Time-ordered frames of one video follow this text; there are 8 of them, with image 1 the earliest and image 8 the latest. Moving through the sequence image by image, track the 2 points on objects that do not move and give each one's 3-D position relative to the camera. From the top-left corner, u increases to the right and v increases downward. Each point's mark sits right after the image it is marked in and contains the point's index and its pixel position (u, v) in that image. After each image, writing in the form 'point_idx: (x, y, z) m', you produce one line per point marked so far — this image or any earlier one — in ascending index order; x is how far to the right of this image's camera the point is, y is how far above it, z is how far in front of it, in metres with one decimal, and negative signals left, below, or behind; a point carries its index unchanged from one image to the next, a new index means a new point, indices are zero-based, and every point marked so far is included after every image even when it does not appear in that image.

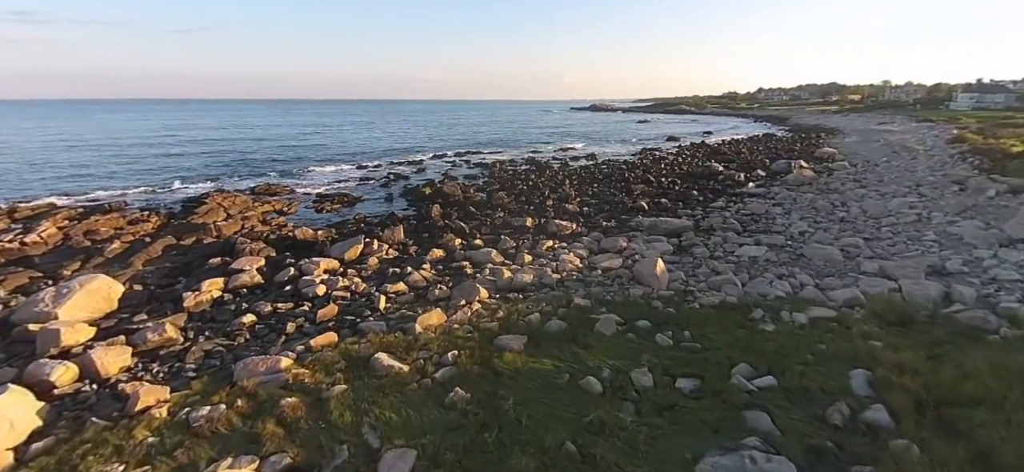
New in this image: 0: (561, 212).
0: (+1.6, +0.8, +15.0) m
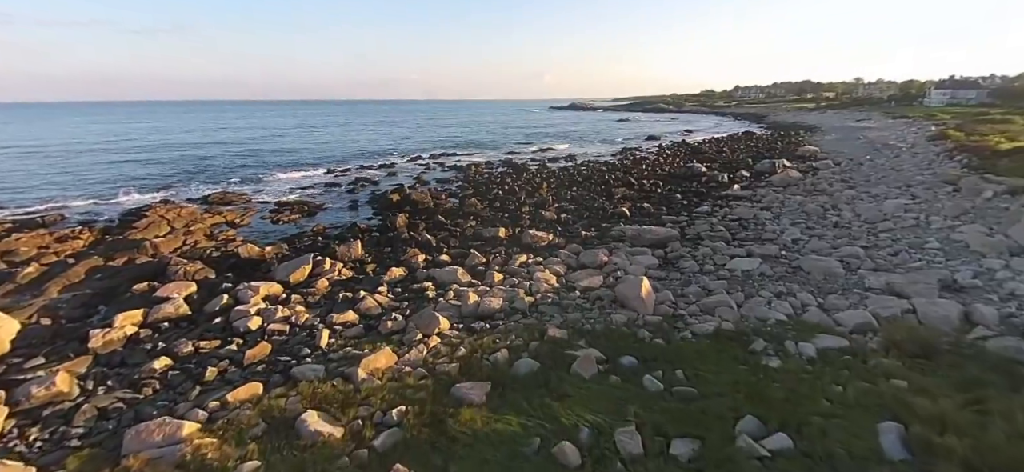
0: (+0.8, +0.5, +13.9) m
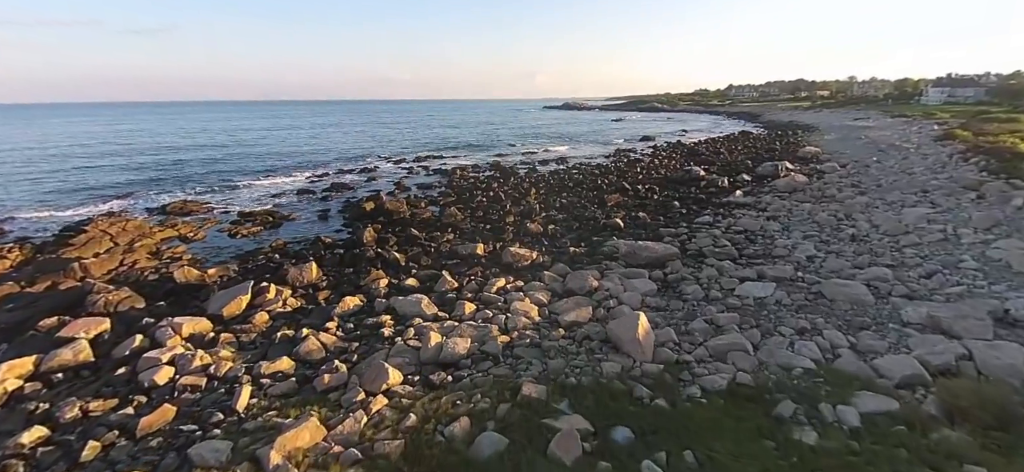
0: (+0.3, +0.1, +12.6) m
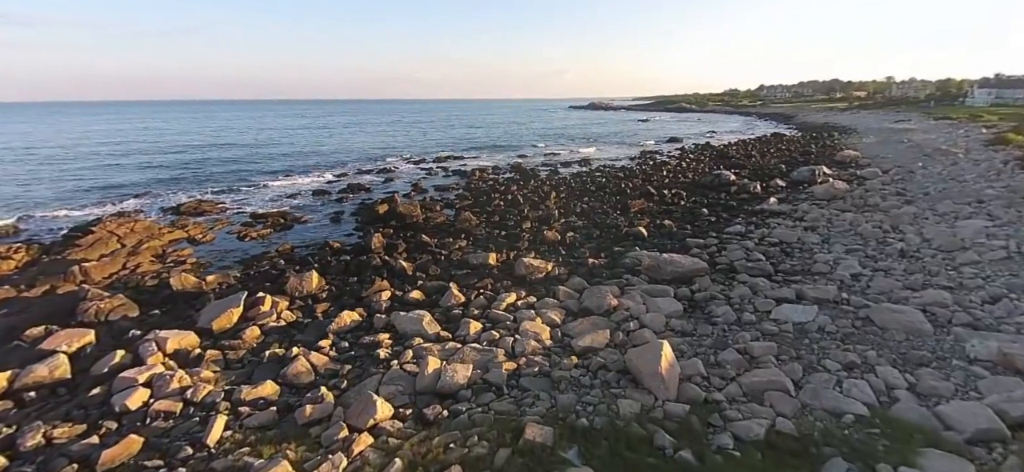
0: (+0.6, -0.2, +11.9) m
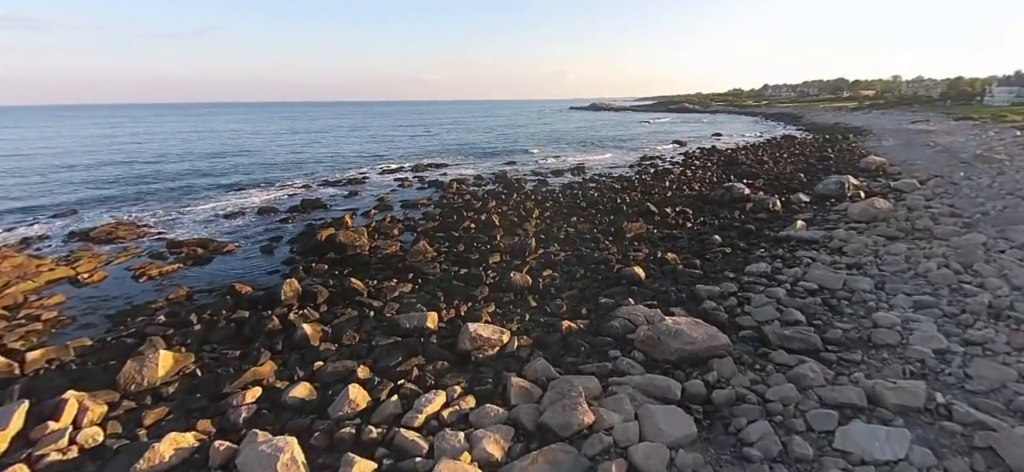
0: (-0.2, -1.0, +9.1) m
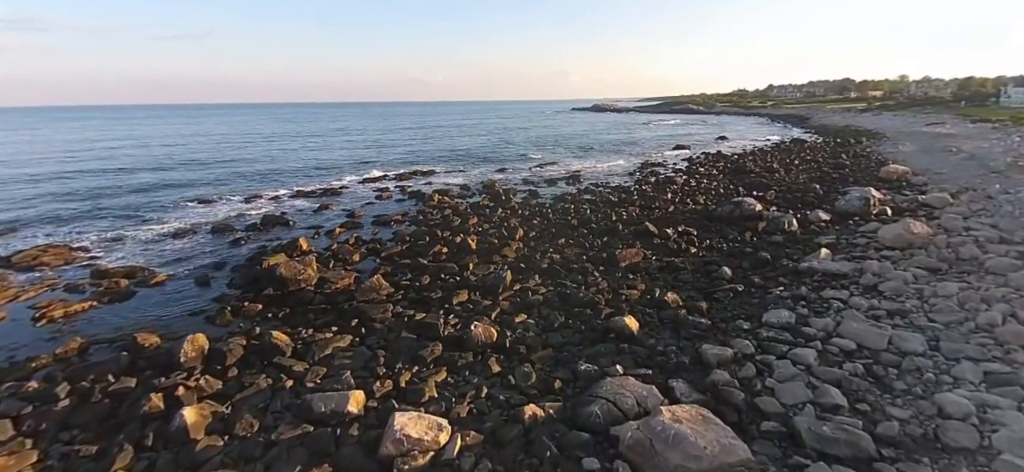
0: (-0.8, -1.7, +7.4) m
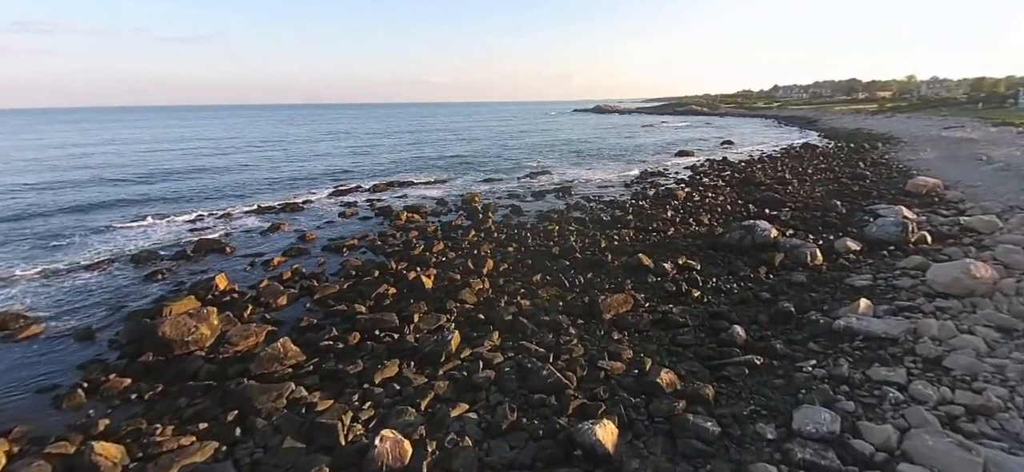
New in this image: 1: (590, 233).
0: (-1.7, -2.5, +5.2) m
1: (+2.3, +0.1, +14.1) m
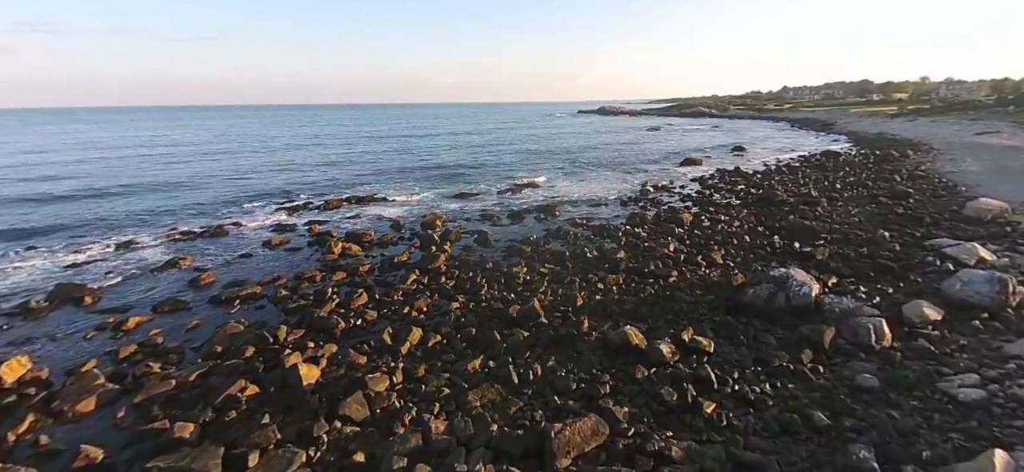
0: (-2.9, -3.6, +1.9) m
1: (+1.3, -1.0, +10.7) m
